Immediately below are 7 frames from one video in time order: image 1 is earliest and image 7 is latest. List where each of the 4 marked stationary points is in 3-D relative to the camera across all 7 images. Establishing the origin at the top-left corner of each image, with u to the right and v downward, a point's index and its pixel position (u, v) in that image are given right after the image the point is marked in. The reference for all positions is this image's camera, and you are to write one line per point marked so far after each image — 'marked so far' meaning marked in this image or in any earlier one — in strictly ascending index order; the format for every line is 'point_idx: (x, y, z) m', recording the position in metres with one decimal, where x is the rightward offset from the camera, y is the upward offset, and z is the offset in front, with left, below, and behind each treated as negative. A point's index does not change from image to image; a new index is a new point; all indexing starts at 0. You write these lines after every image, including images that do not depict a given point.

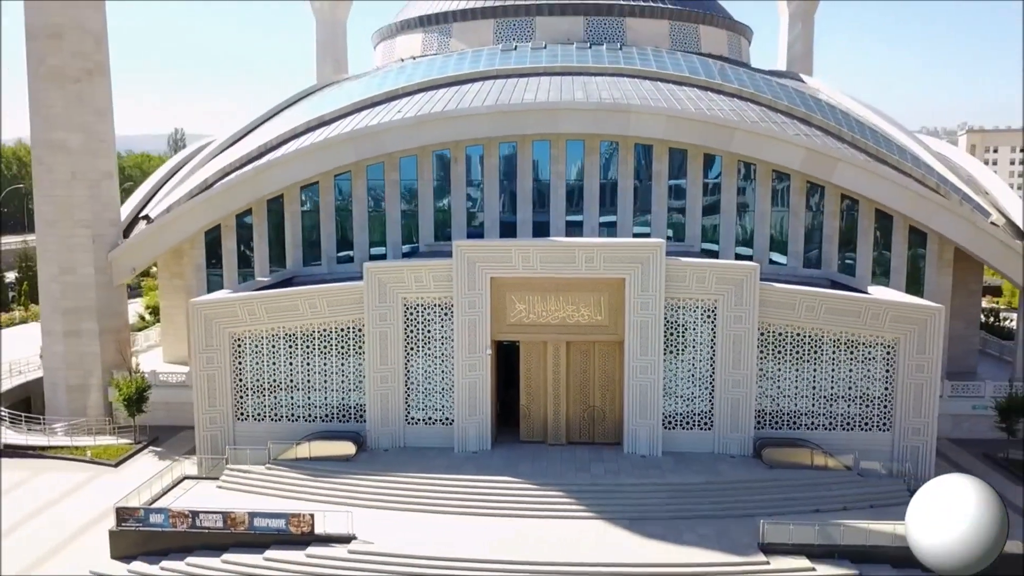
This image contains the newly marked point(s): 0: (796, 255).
0: (+6.9, +0.8, +18.0) m
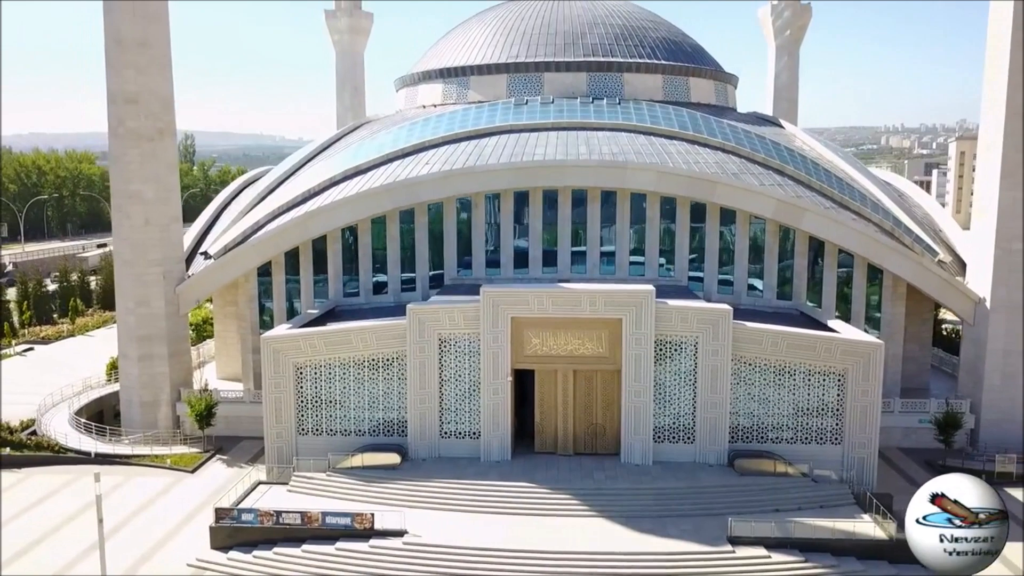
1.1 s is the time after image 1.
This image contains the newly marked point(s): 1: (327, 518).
0: (+7.2, 0.0, +20.9) m
1: (-3.5, -4.3, +14.1) m
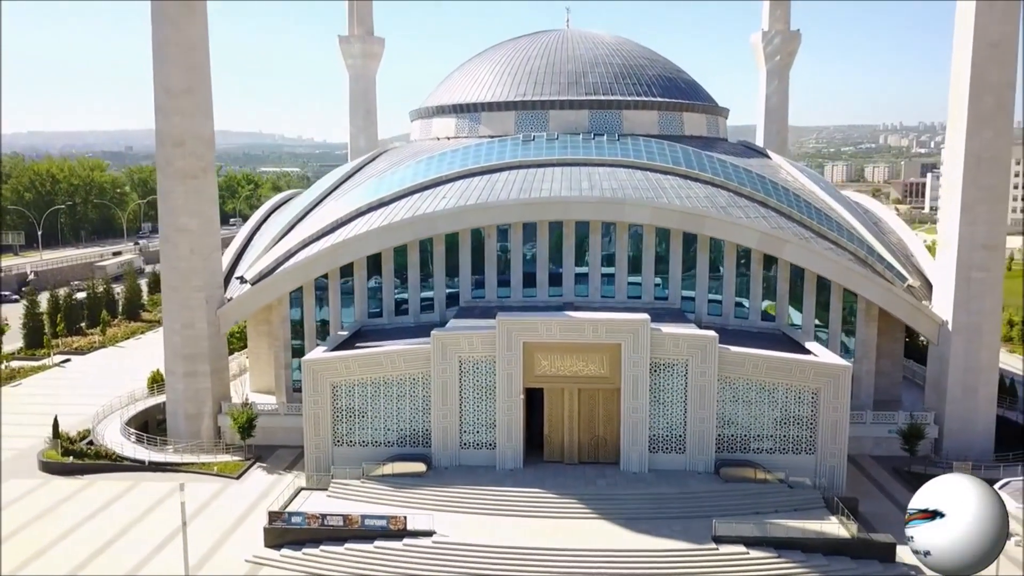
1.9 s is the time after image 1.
0: (+7.5, -0.7, +23.0) m
1: (-3.2, -5.1, +16.3) m
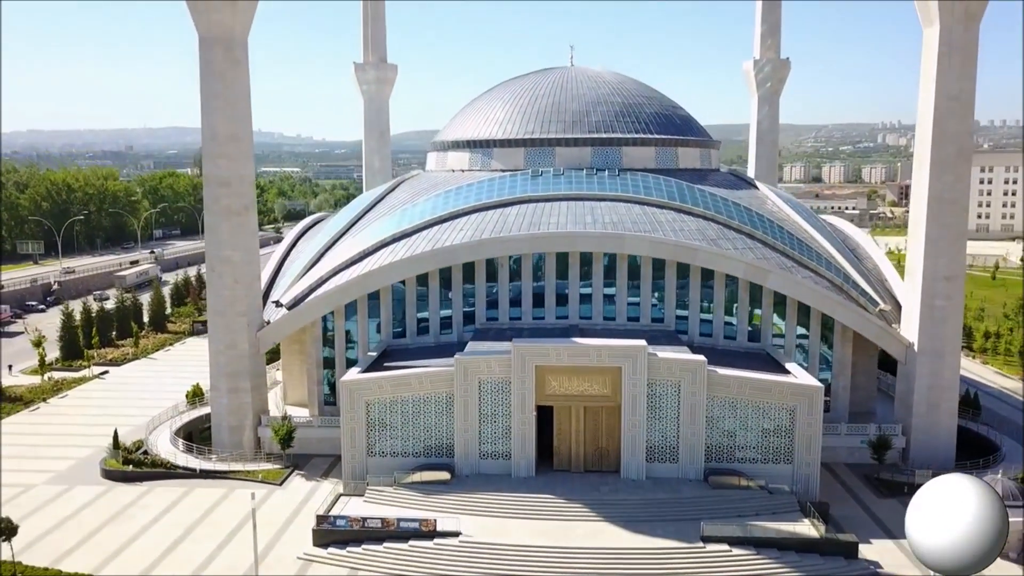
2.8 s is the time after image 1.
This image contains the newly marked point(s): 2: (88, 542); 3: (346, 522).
0: (+7.9, -1.5, +25.5) m
1: (-2.8, -5.9, +18.8) m
2: (-11.0, -6.6, +19.4) m
3: (-4.2, -5.9, +18.9) m
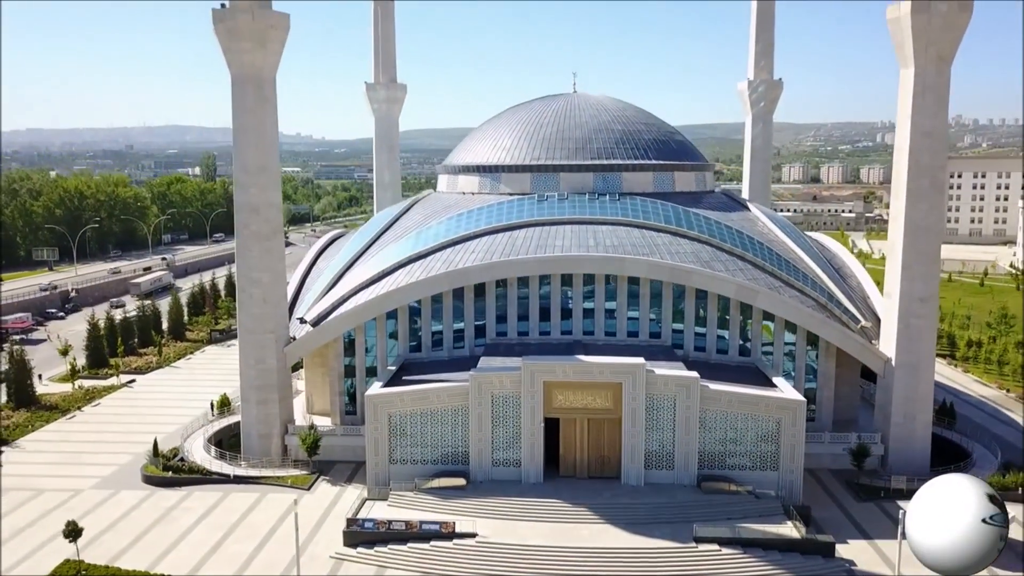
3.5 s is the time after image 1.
0: (+8.2, -2.2, +27.5) m
1: (-2.5, -6.6, +20.8) m
2: (-10.7, -7.3, +21.4) m
3: (-3.9, -6.6, +20.9) m
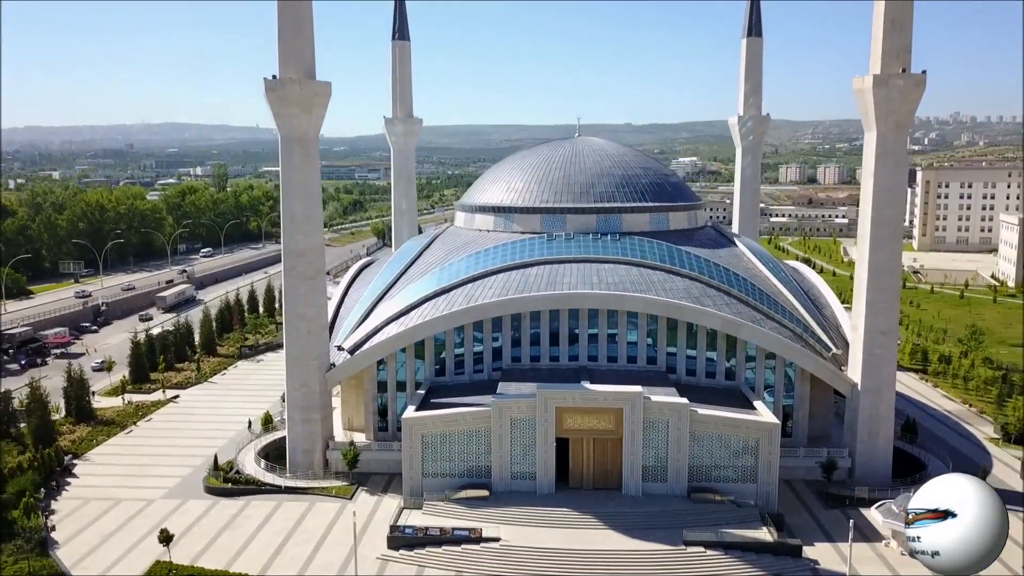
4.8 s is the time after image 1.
0: (+8.8, -3.5, +31.3) m
1: (-1.9, -8.0, +24.6) m
2: (-10.1, -8.7, +25.1) m
3: (-3.3, -8.0, +24.7) m
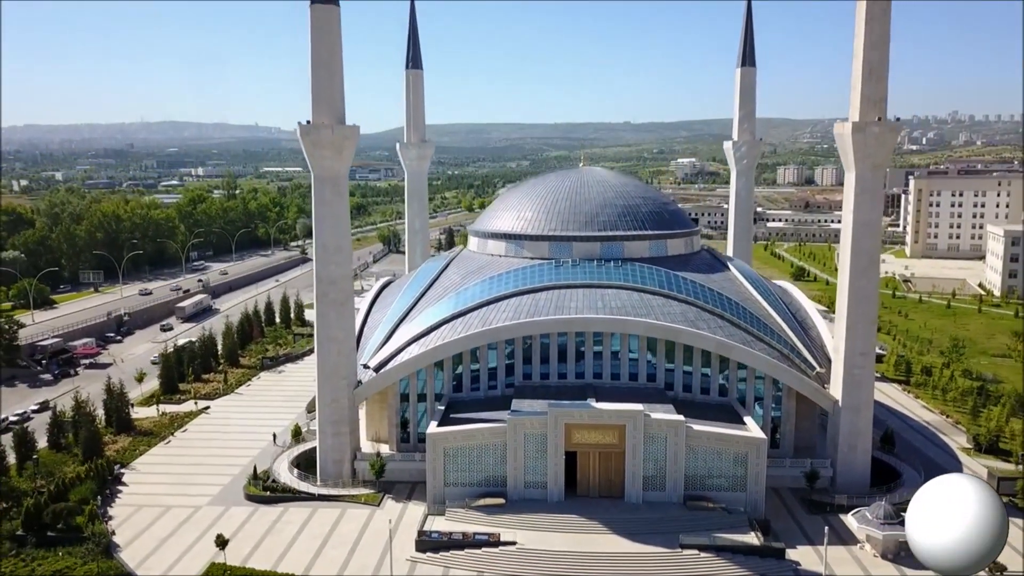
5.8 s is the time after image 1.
0: (+9.3, -4.6, +34.2) m
1: (-1.4, -9.1, +27.5) m
2: (-9.6, -9.8, +28.1) m
3: (-2.8, -9.2, +27.6) m
